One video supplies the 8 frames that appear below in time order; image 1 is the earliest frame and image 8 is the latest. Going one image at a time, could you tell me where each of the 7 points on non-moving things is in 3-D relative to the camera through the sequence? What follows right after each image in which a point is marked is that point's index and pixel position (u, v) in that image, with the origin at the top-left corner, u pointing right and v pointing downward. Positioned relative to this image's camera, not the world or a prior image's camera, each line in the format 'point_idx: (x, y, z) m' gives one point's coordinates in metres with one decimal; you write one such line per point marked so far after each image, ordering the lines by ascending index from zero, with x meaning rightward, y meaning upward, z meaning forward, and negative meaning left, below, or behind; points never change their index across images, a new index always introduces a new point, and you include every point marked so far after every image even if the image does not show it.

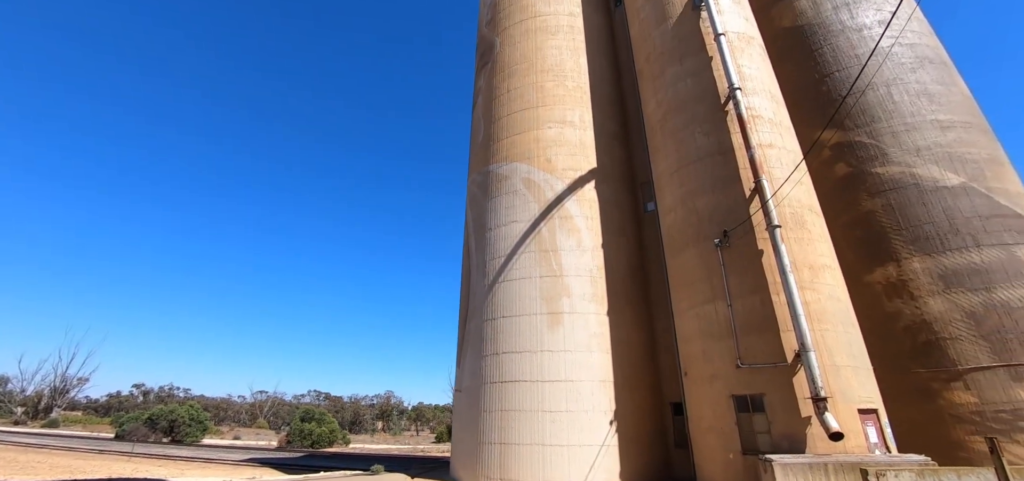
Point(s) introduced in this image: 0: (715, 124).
0: (+7.2, +4.2, +16.1) m
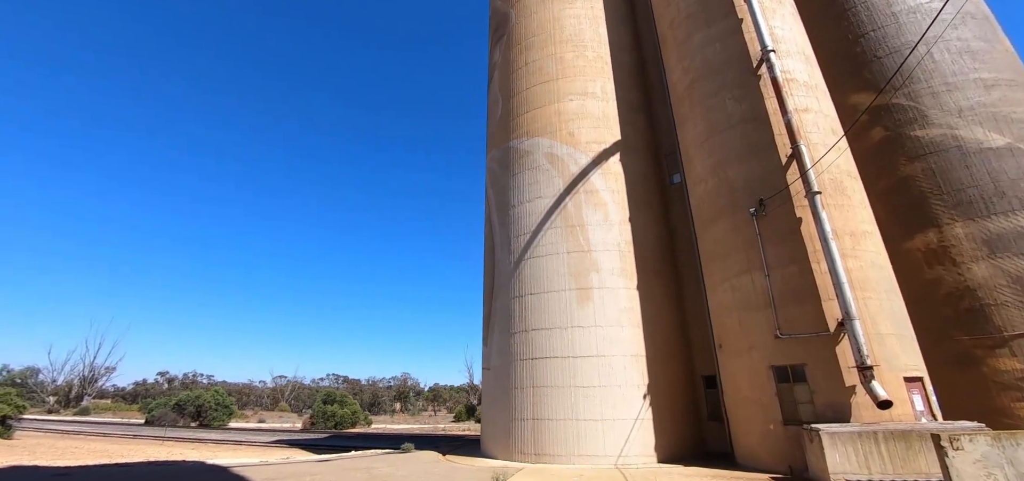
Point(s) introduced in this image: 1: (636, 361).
0: (+8.0, +5.2, +15.5) m
1: (+4.4, -4.2, +15.8) m
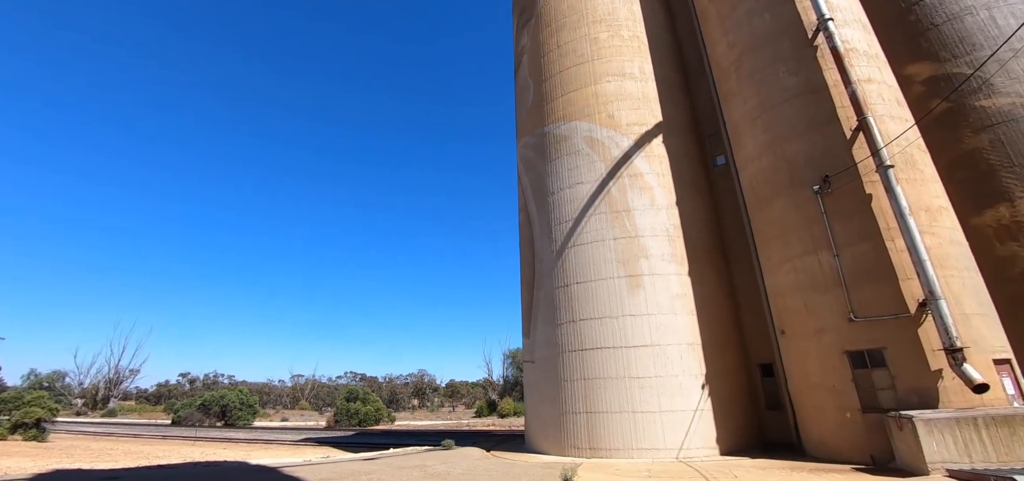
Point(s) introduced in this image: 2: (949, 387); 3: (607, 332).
0: (+9.5, +5.8, +14.7) m
1: (+6.0, -3.7, +15.2) m
2: (+10.6, -3.5, +11.0) m
3: (+3.3, -3.2, +15.6) m
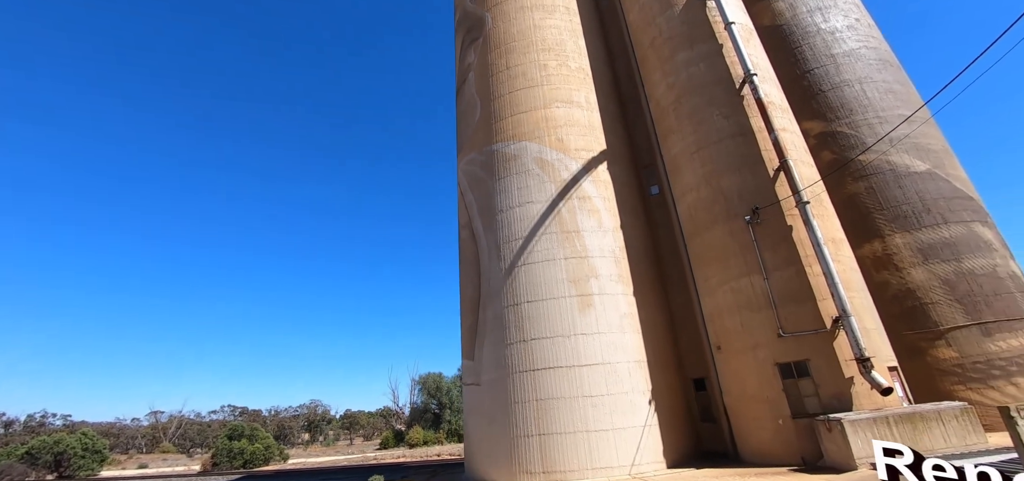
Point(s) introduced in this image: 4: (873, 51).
0: (+8.2, +4.9, +16.8) m
1: (+4.4, -4.4, +15.9) m
2: (+9.8, -4.3, +12.8) m
3: (+1.7, -3.8, +15.6) m
4: (+15.9, +8.3, +19.9) m
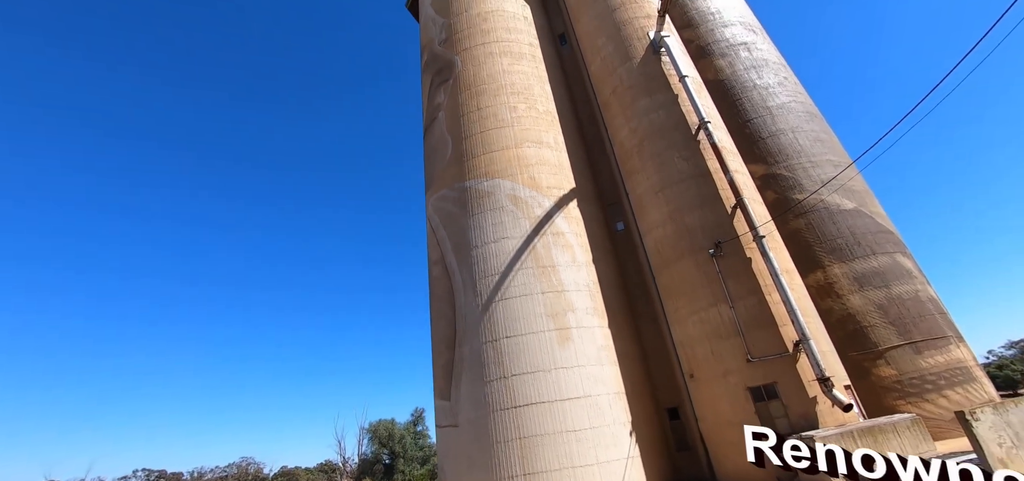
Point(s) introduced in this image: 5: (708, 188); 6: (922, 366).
0: (+7.3, +3.7, +18.3) m
1: (+3.8, -5.6, +16.2) m
2: (+9.5, -5.2, +13.8) m
3: (+1.0, -5.0, +15.6) m
4: (+14.5, +6.8, +22.6) m
5: (+7.5, +2.0, +17.5) m
6: (+15.3, -4.7, +16.9) m
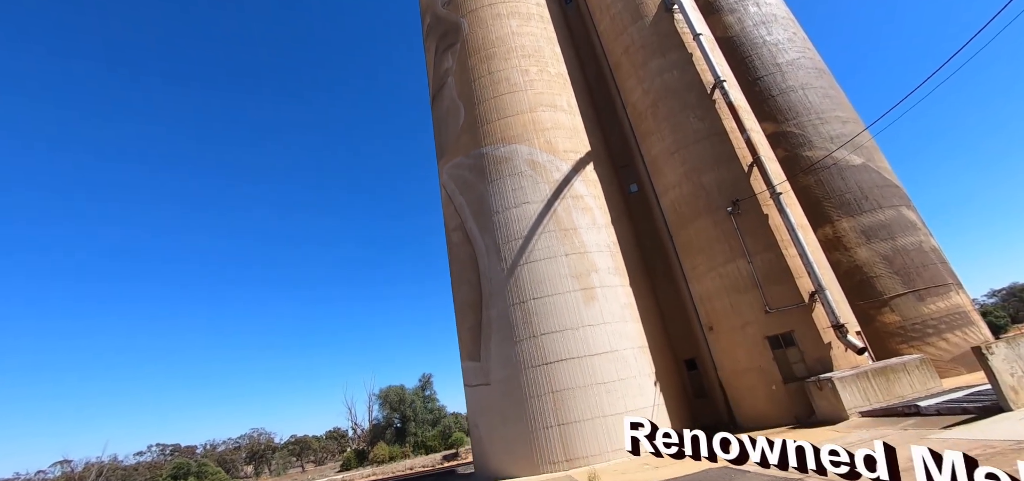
0: (+8.0, +5.3, +18.5) m
1: (+4.8, -4.2, +17.0) m
2: (+10.6, -3.7, +14.7) m
3: (+2.1, -3.7, +16.3) m
4: (+15.0, +9.0, +22.8) m
5: (+8.3, +3.7, +17.8) m
6: (+16.4, -2.8, +18.0) m
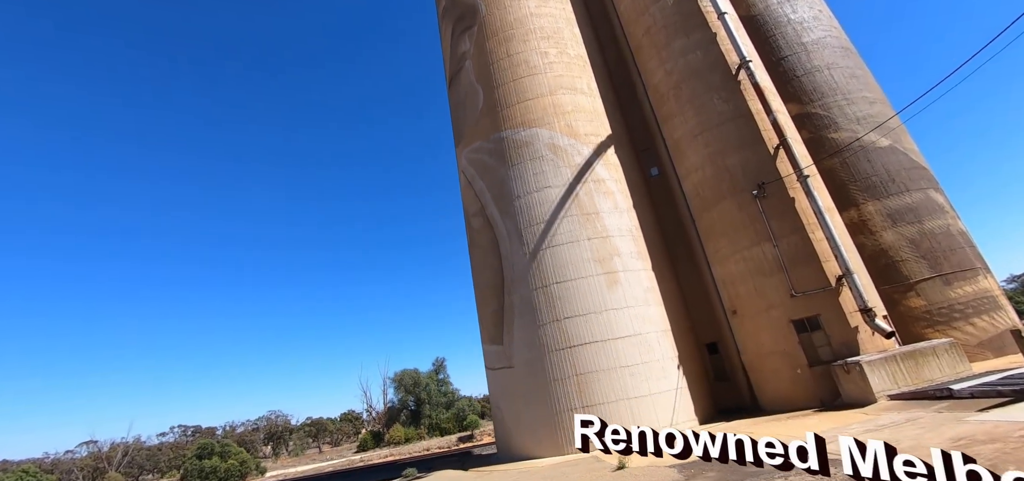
0: (+8.9, +6.0, +18.2) m
1: (+5.7, -3.6, +17.0) m
2: (+11.4, -3.2, +14.6) m
3: (+3.0, -3.1, +16.4) m
4: (+15.9, +9.8, +22.2) m
5: (+9.2, +4.3, +17.5) m
6: (+17.2, -2.2, +17.8) m
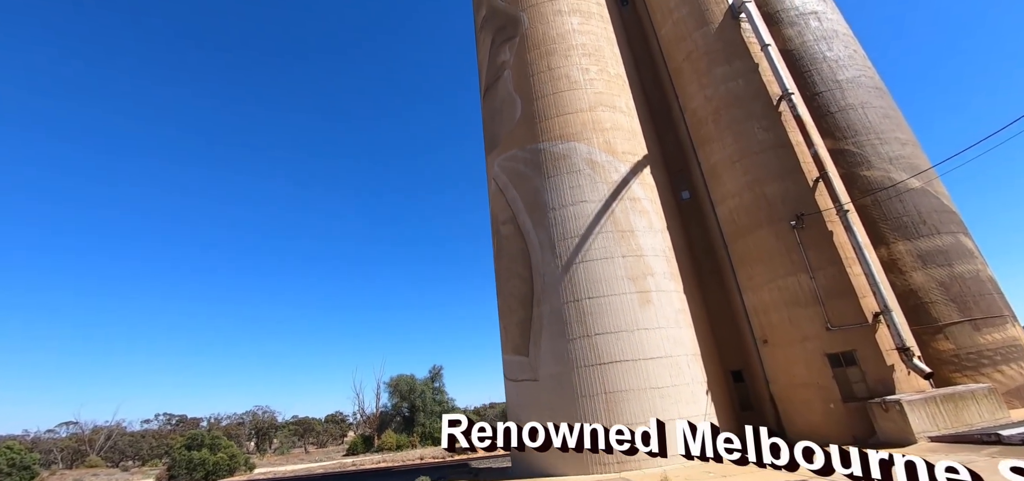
0: (+10.6, +4.8, +18.3) m
1: (+6.7, -4.4, +16.8) m
2: (+12.5, -4.4, +14.5) m
3: (+4.0, -3.8, +16.2) m
4: (+17.8, +8.0, +22.6) m
5: (+10.8, +3.1, +17.6) m
6: (+18.3, -3.9, +17.7) m
